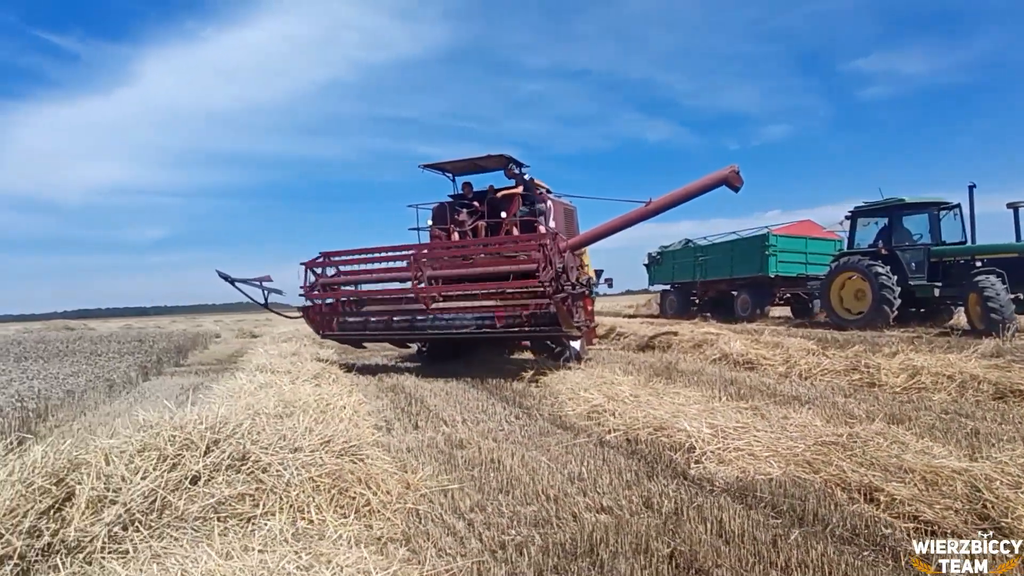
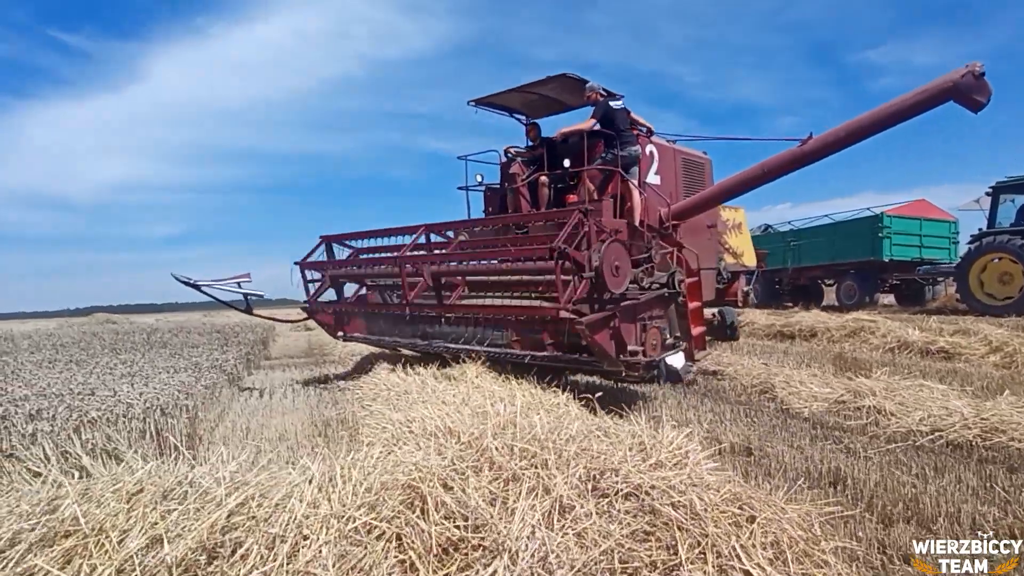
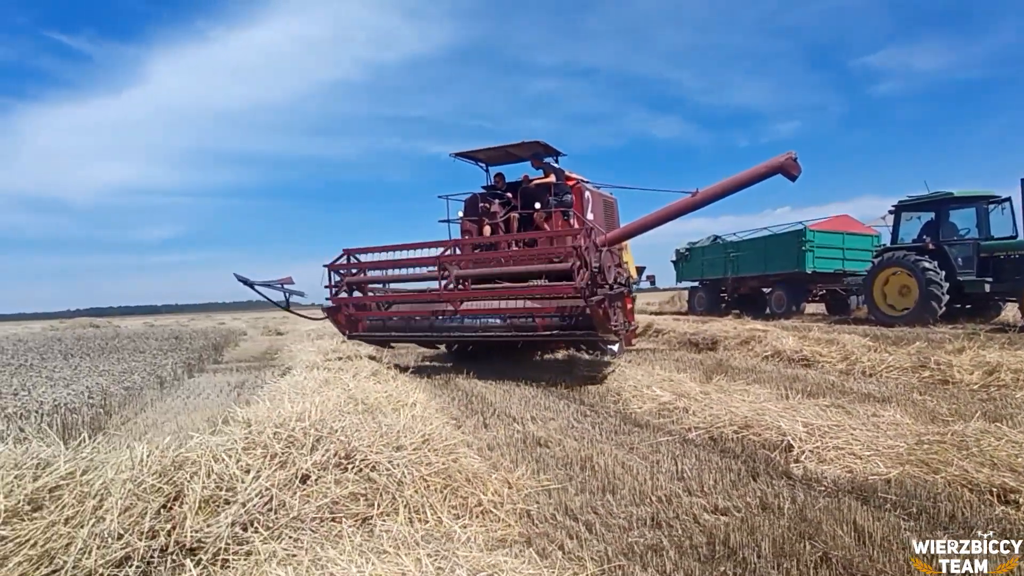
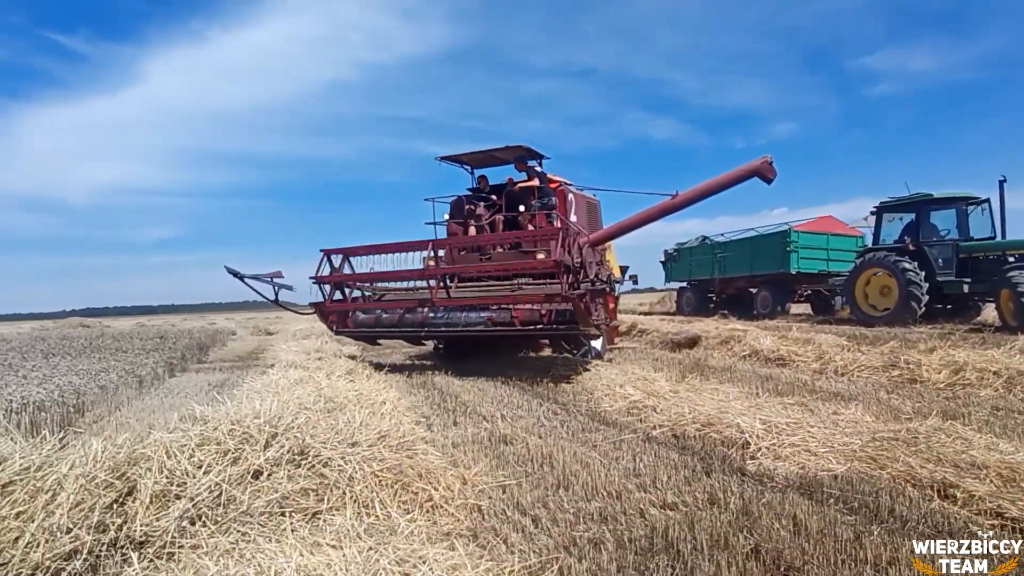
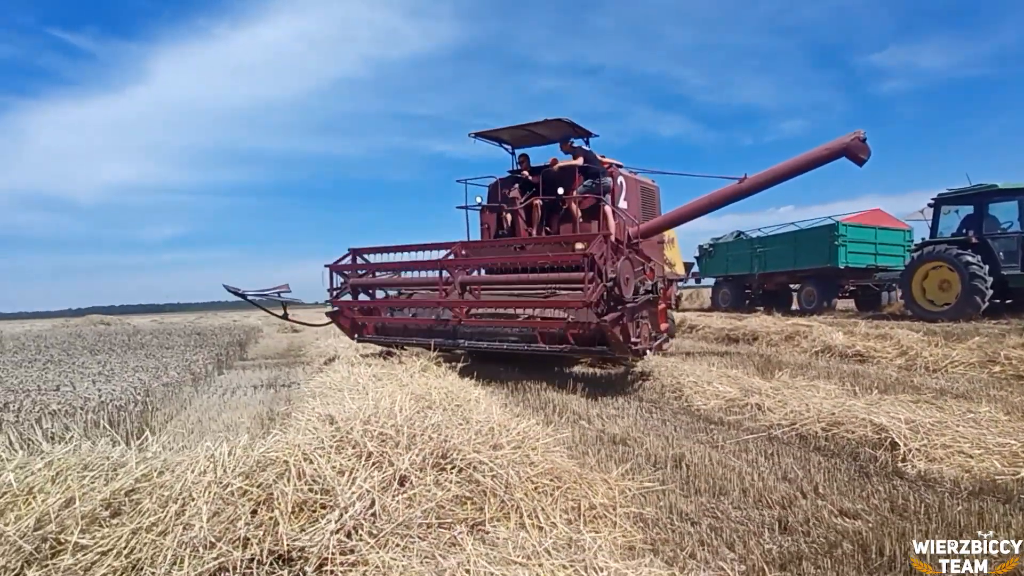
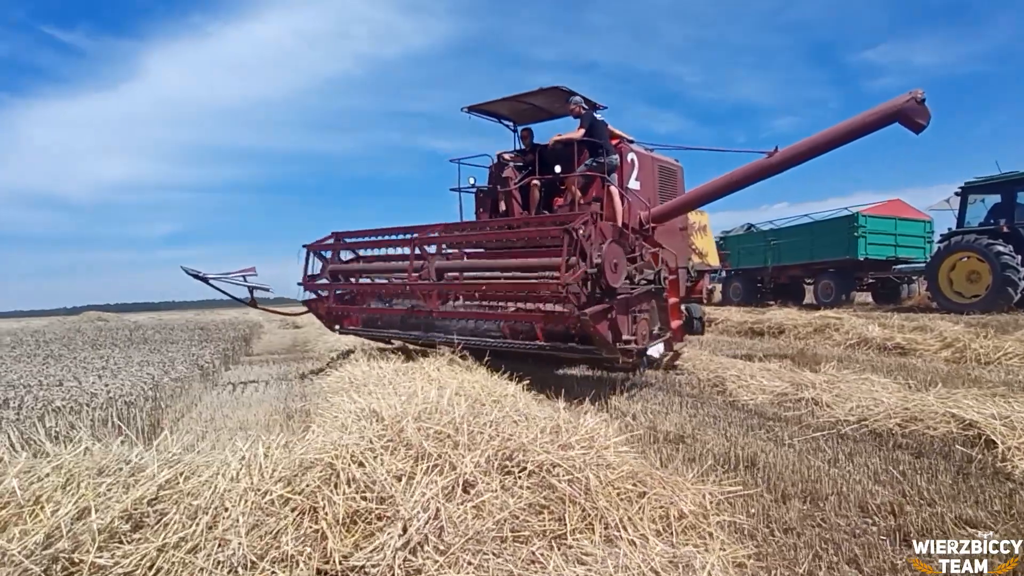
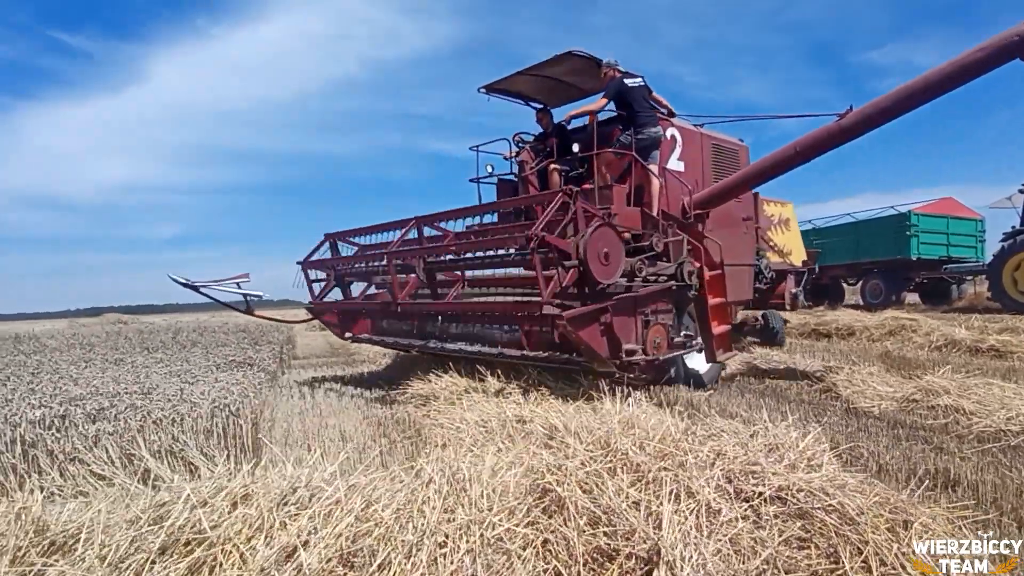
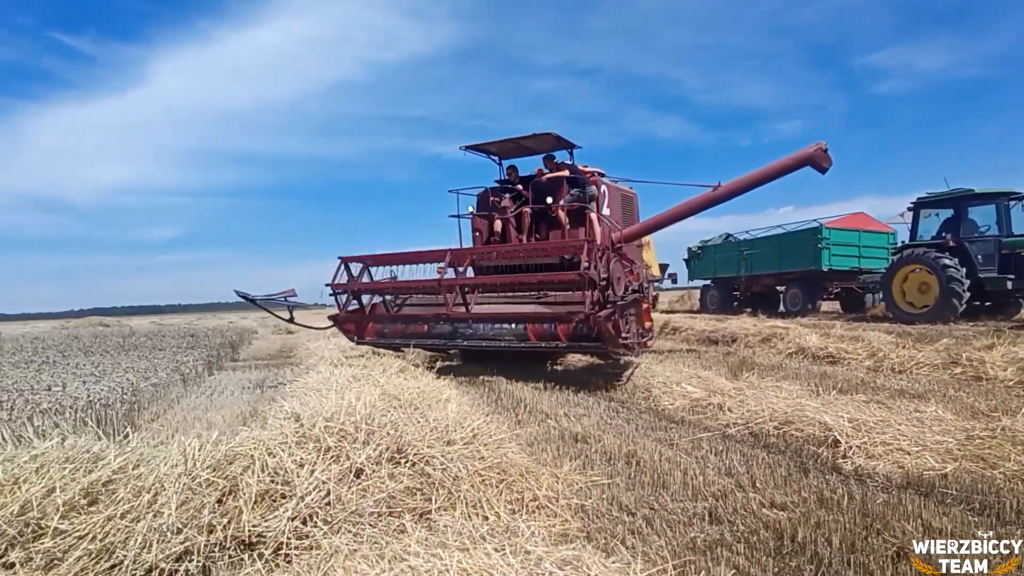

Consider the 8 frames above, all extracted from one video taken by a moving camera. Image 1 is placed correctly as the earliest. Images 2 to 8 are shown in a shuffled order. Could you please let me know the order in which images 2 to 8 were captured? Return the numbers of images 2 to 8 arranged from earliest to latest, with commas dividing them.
4, 3, 8, 5, 6, 2, 7
